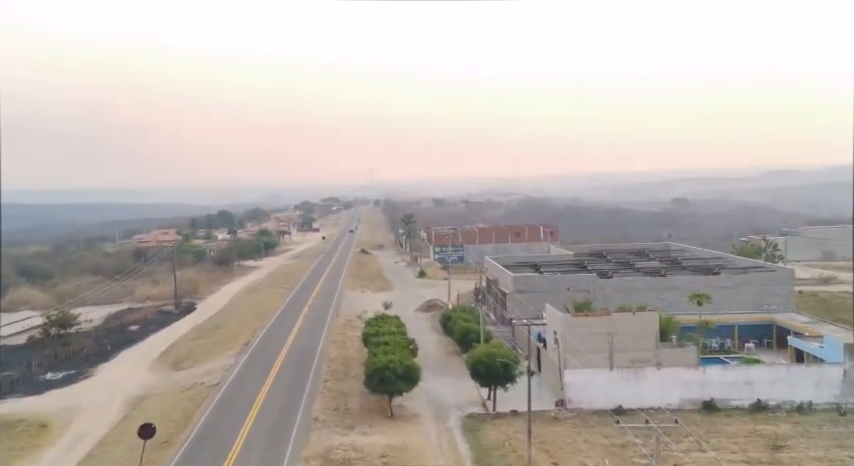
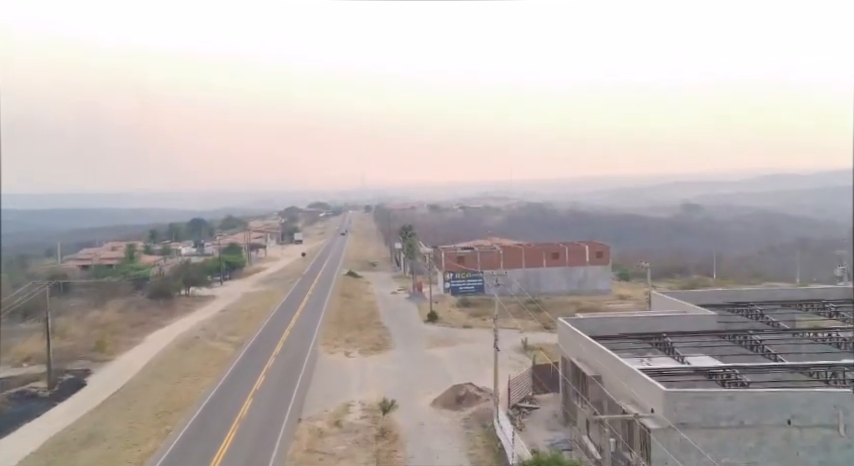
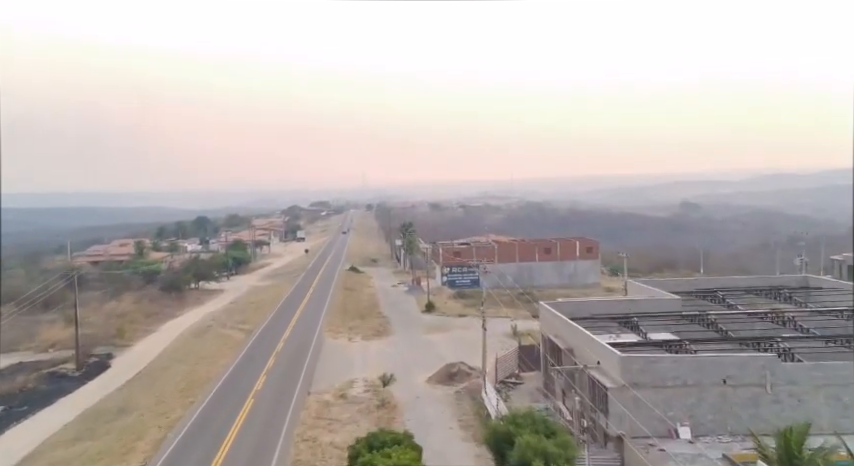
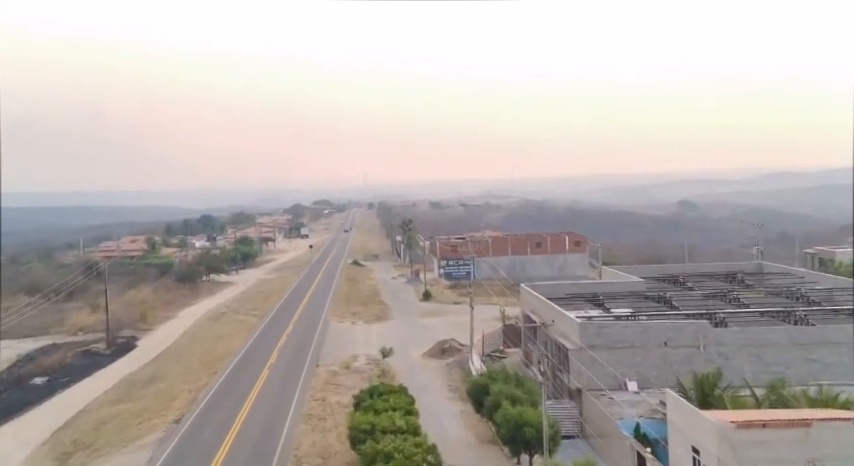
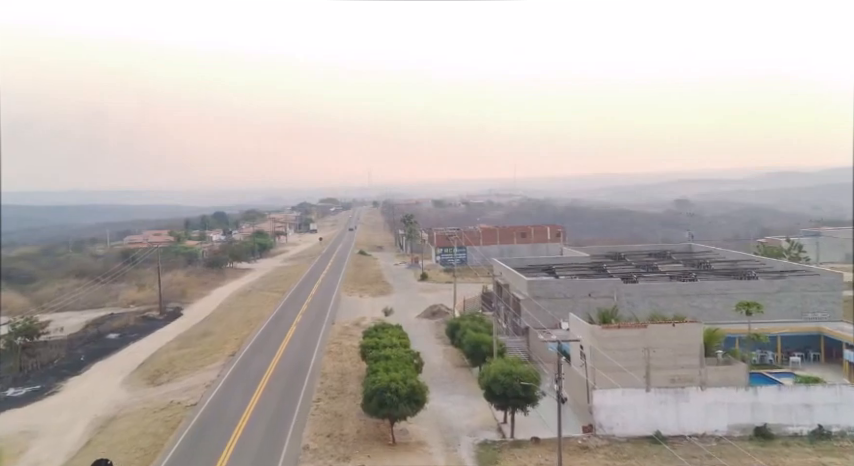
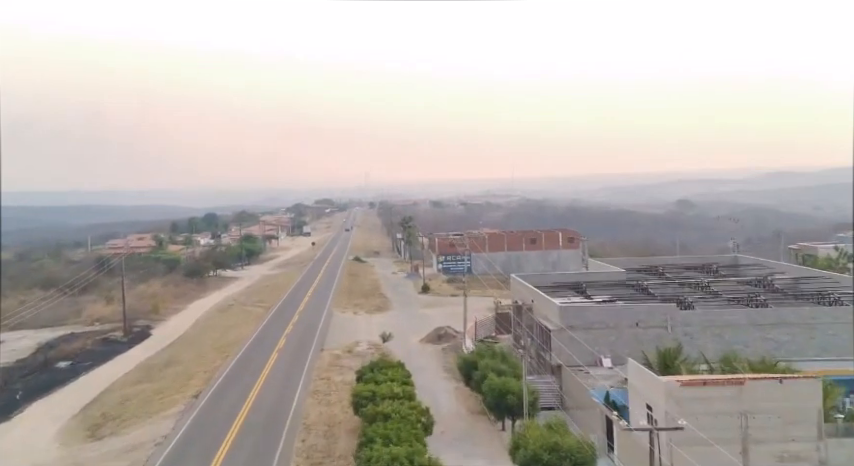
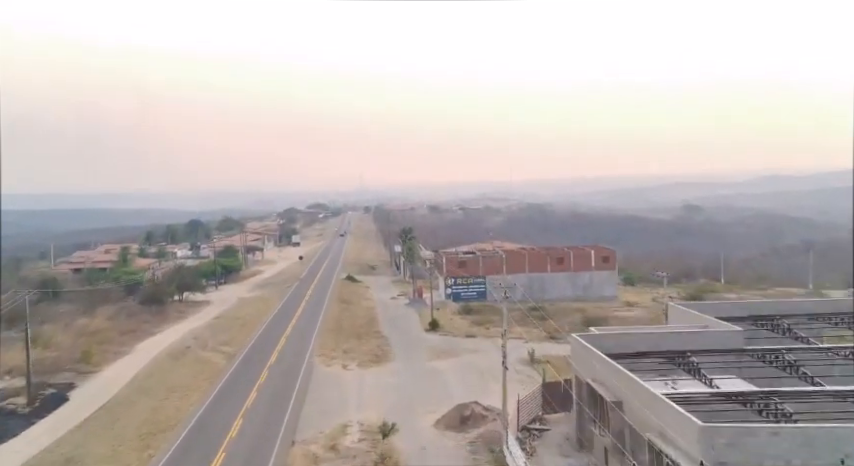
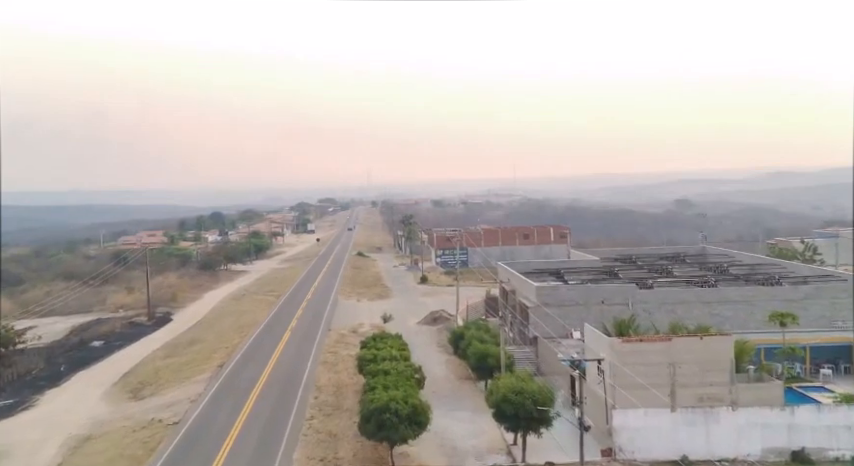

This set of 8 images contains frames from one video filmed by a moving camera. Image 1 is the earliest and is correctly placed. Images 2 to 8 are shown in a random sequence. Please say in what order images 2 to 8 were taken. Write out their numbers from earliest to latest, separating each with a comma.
5, 8, 6, 4, 3, 2, 7
